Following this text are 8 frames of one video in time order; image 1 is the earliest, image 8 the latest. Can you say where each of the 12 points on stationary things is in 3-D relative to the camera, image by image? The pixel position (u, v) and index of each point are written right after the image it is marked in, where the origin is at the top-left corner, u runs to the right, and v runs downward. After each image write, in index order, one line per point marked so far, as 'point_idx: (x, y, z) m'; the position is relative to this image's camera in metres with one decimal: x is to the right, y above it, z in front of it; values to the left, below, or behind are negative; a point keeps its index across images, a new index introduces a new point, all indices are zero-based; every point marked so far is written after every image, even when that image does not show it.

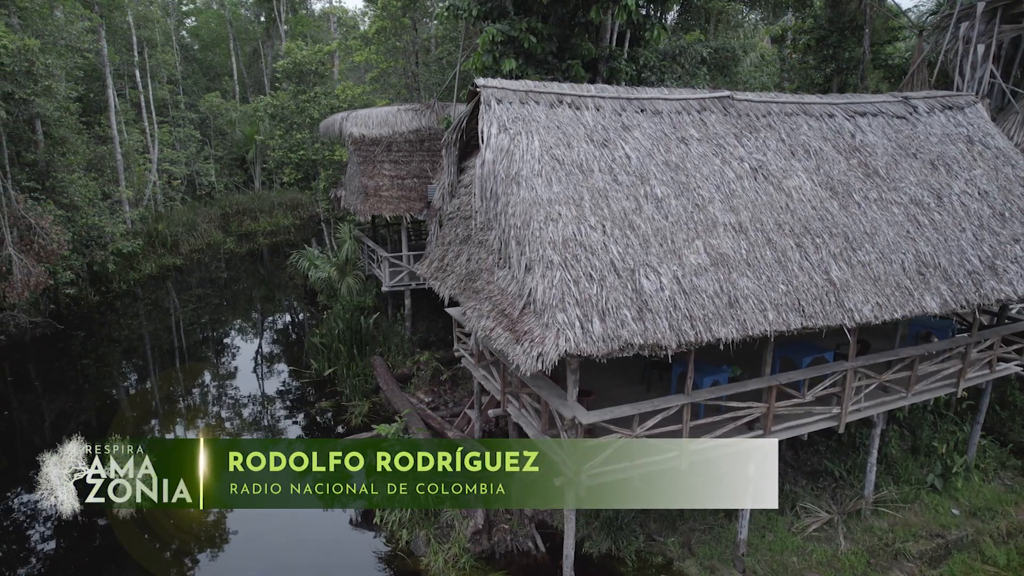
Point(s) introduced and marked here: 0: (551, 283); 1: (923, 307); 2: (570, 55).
0: (+0.4, 0.0, +5.9) m
1: (+4.8, -0.2, +7.4) m
2: (+1.0, +3.9, +10.6) m
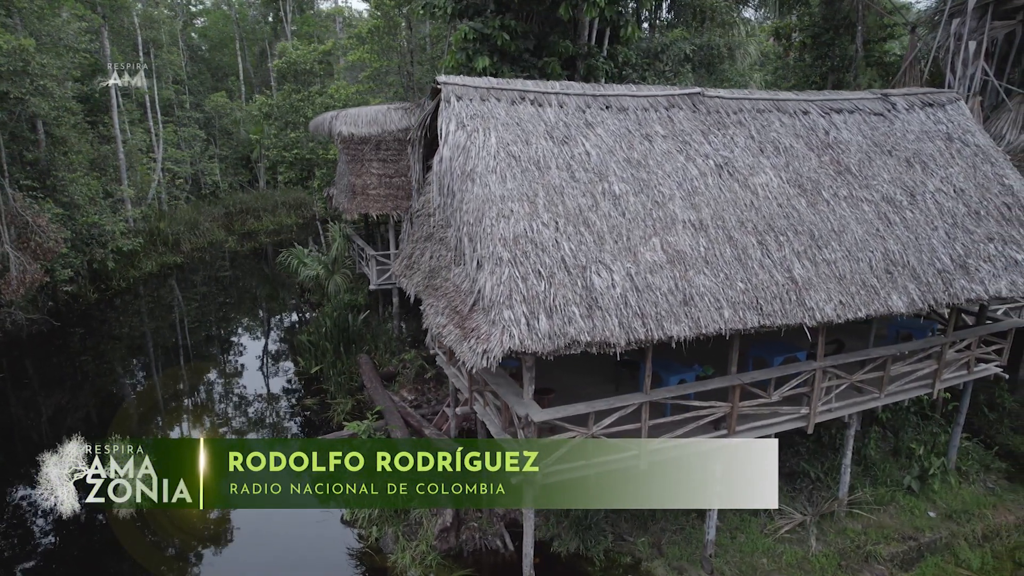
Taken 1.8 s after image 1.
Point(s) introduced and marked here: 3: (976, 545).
0: (-0.1, +0.1, +5.9) m
1: (+4.3, -0.2, +7.3) m
2: (+0.6, +3.9, +10.6) m
3: (+6.6, -3.7, +9.1) m
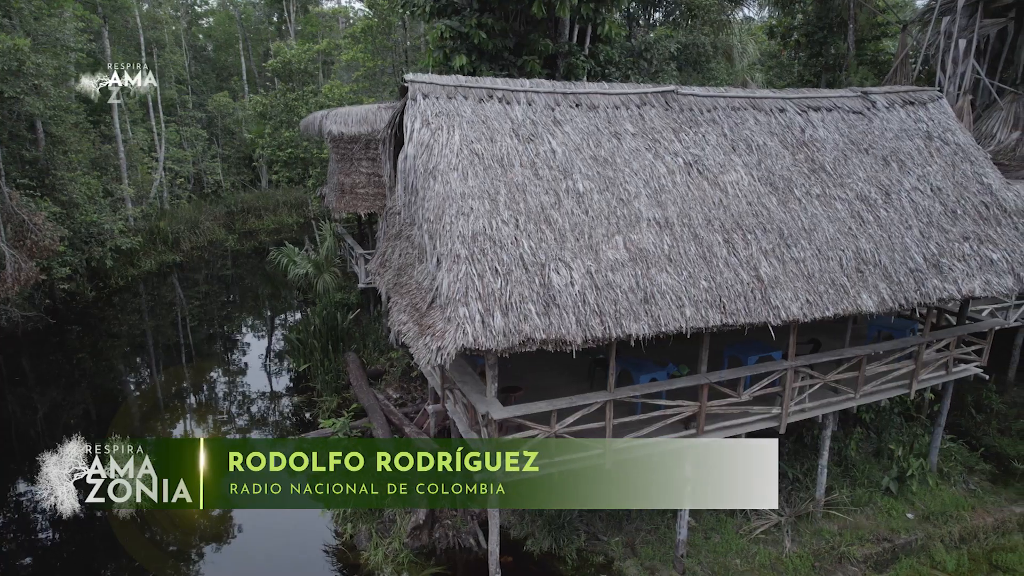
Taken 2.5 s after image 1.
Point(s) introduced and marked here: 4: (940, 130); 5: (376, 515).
0: (-0.5, +0.1, +5.9) m
1: (+3.9, -0.2, +7.2) m
2: (+0.2, +4.0, +10.5) m
3: (+6.2, -3.7, +9.0) m
4: (+6.4, +2.4, +9.5) m
5: (-2.1, -3.4, +9.6) m
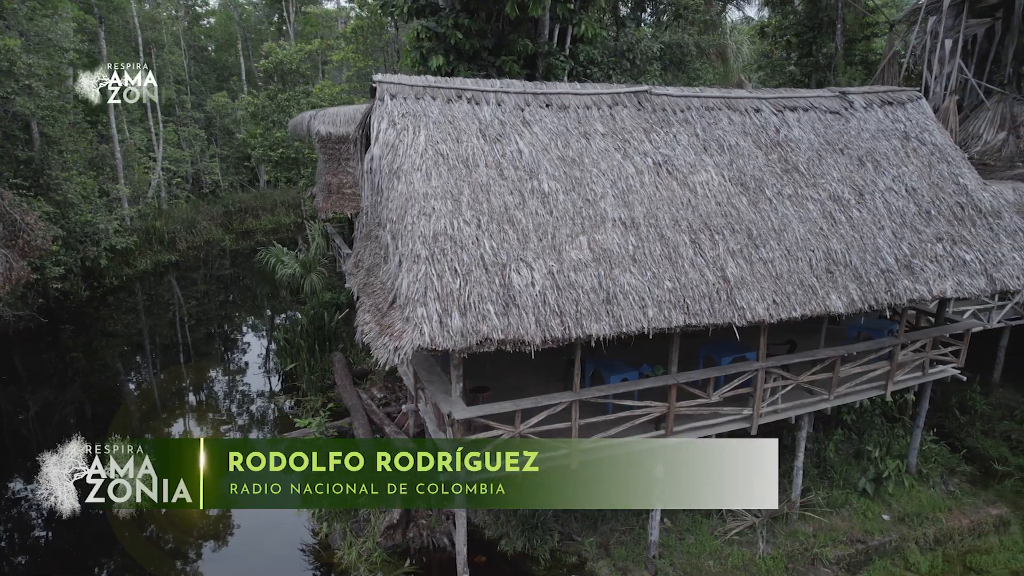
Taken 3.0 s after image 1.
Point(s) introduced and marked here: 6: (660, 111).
0: (-0.9, +0.1, +5.9) m
1: (+3.6, -0.2, +7.2) m
2: (-0.1, +3.9, +10.5) m
3: (+5.9, -3.7, +9.0) m
4: (+6.0, +2.3, +9.4) m
5: (-2.5, -3.4, +9.7) m
6: (+1.9, +2.3, +8.3) m
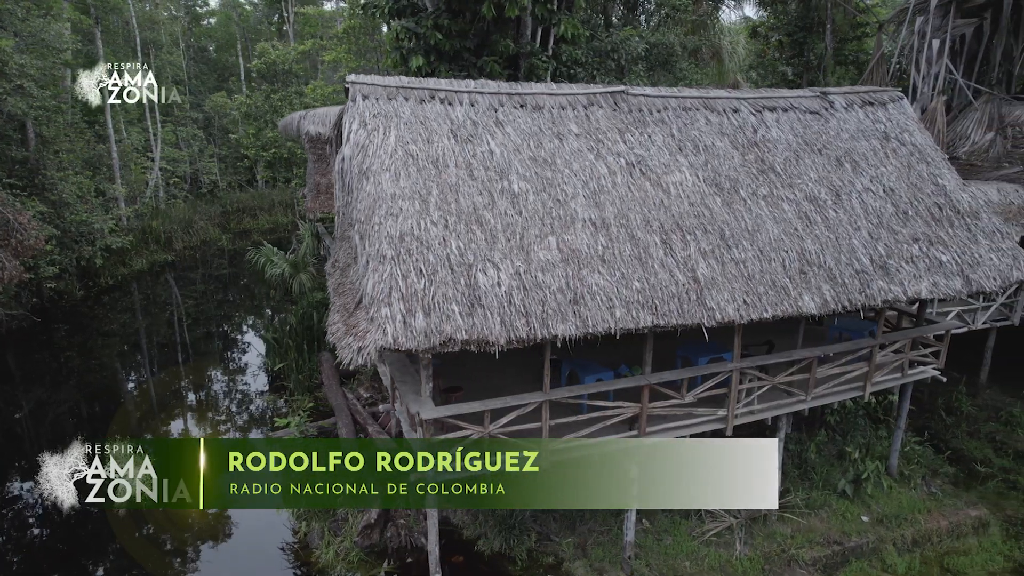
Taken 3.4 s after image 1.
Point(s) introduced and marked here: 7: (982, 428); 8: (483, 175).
0: (-1.2, +0.1, +5.9) m
1: (+3.2, -0.2, +7.2) m
2: (-0.4, +3.9, +10.6) m
3: (+5.6, -3.7, +8.9) m
4: (+5.7, +2.3, +9.4) m
5: (-2.8, -3.4, +9.7) m
6: (+1.6, +2.3, +8.3) m
7: (+8.5, -2.5, +11.5) m
8: (-0.3, +1.2, +6.9) m
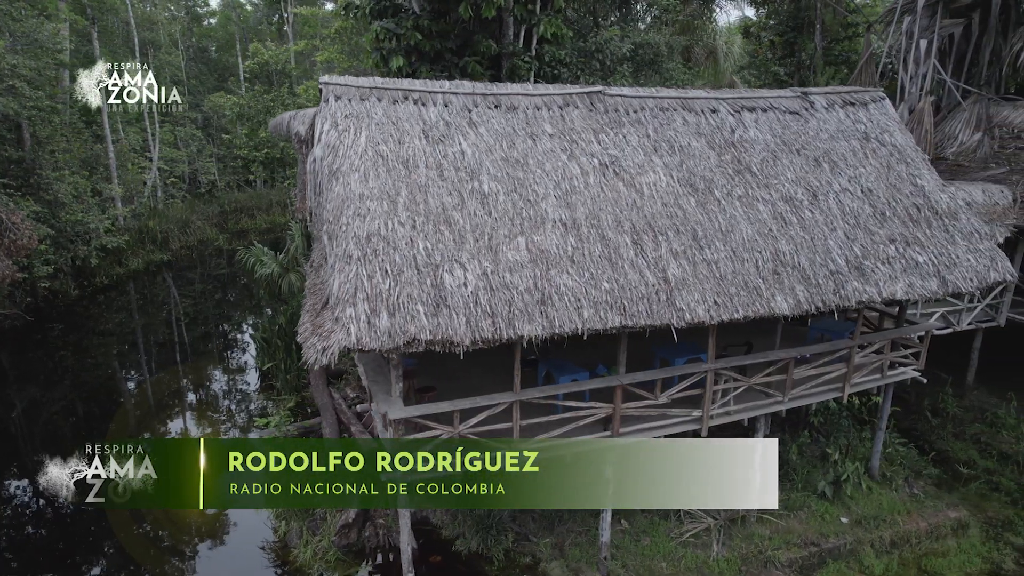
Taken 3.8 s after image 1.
0: (-1.6, +0.1, +5.9) m
1: (+2.9, -0.2, +7.2) m
2: (-0.7, +3.9, +10.6) m
3: (+5.2, -3.7, +8.9) m
4: (+5.4, +2.3, +9.4) m
5: (-3.1, -3.4, +9.7) m
6: (+1.3, +2.3, +8.3) m
7: (+8.2, -2.6, +11.4) m
8: (-0.6, +1.2, +6.9) m
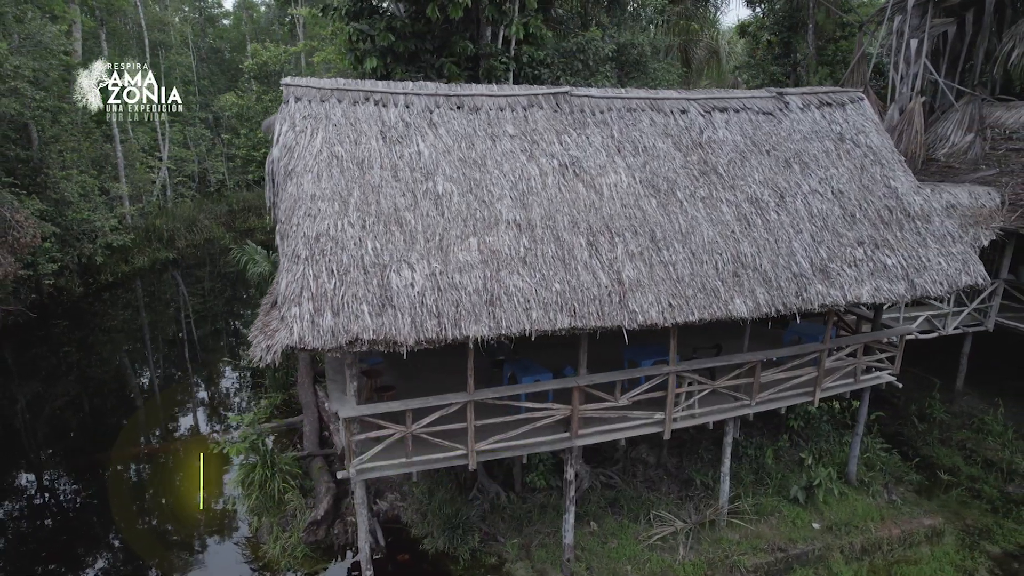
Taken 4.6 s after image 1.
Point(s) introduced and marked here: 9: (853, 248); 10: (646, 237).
0: (-2.1, +0.1, +6.0) m
1: (+2.4, -0.2, +7.1) m
2: (-1.1, +3.9, +10.6) m
3: (+4.8, -3.7, +8.8) m
4: (+5.0, +2.3, +9.3) m
5: (-3.5, -3.4, +9.8) m
6: (+0.9, +2.3, +8.3) m
7: (+7.8, -2.6, +11.2) m
8: (-1.1, +1.2, +6.9) m
9: (+4.3, +0.5, +8.0) m
10: (+1.6, +0.6, +7.3) m
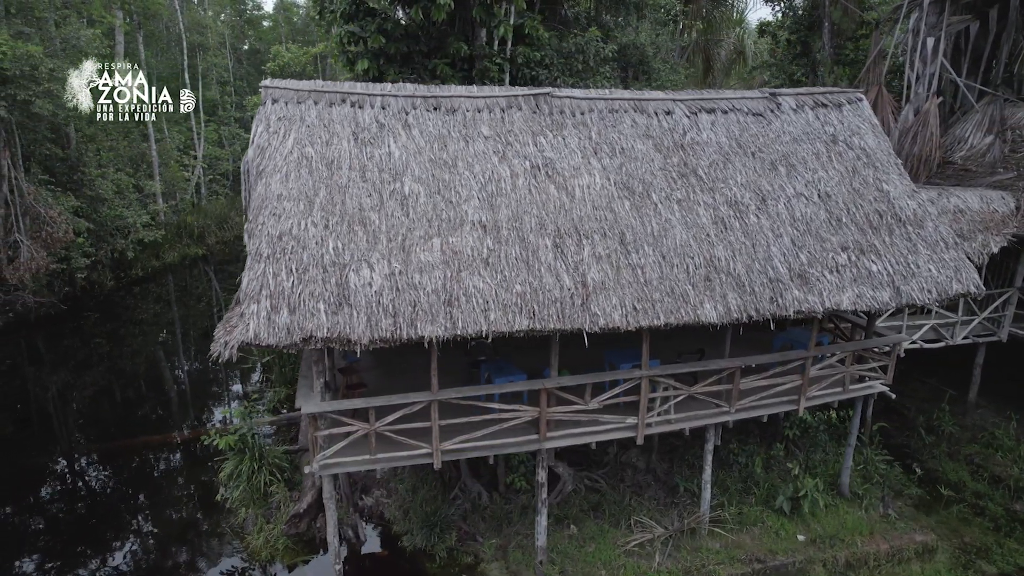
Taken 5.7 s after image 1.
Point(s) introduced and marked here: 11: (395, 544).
0: (-2.5, +0.1, +6.1) m
1: (+2.0, -0.3, +7.0) m
2: (-1.2, +3.9, +10.7) m
3: (+4.4, -3.8, +8.5) m
4: (+4.8, +2.2, +9.0) m
5: (-3.8, -3.4, +10.0) m
6: (+0.6, +2.3, +8.3) m
7: (+7.6, -2.7, +10.8) m
8: (-1.5, +1.2, +7.0) m
9: (+3.9, +0.4, +7.7) m
10: (+1.2, +0.5, +7.2) m
11: (-1.7, -3.7, +9.2) m
